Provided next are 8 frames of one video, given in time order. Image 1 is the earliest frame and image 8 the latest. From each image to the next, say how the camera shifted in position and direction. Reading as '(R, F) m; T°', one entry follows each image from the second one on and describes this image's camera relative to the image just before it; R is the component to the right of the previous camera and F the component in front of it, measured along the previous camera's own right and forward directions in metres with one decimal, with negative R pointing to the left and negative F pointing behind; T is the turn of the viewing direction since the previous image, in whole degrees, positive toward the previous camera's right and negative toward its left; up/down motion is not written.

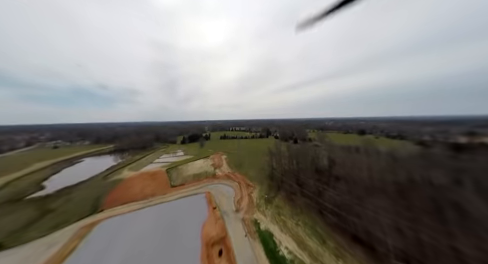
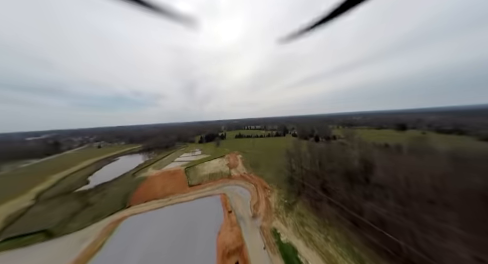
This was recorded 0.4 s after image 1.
(-0.2, +1.3) m; -8°
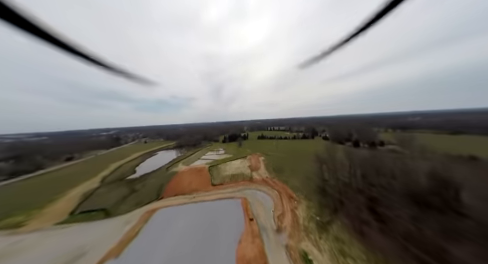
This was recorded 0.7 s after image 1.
(-0.5, +1.0) m; -11°
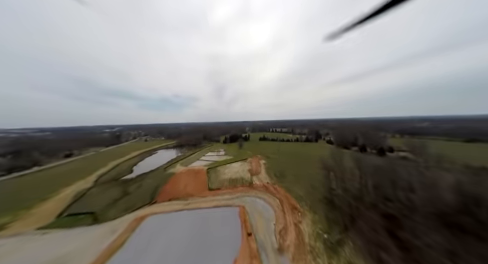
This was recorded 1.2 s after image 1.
(+0.2, +1.5) m; -1°
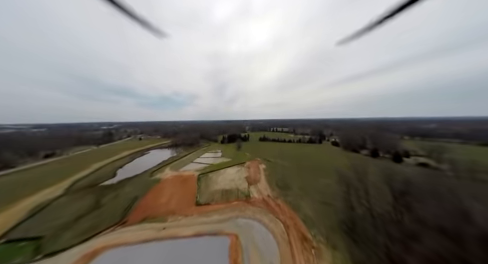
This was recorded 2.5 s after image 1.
(+0.7, +4.4) m; 0°
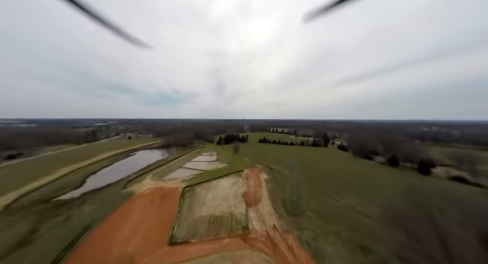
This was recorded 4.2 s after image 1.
(+0.2, +5.7) m; 0°
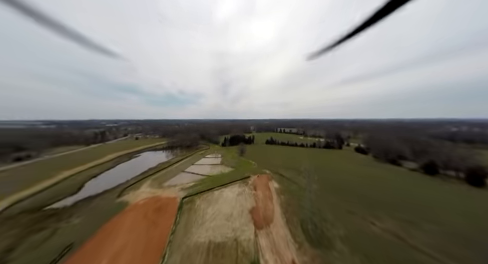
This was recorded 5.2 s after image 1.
(-0.3, +3.4) m; -3°
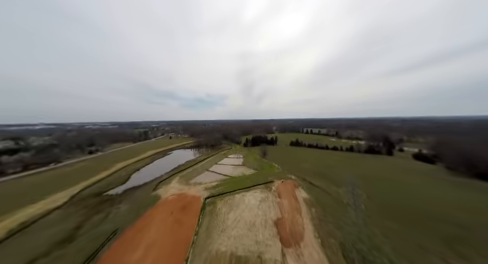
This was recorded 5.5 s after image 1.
(-0.7, +1.3) m; -11°
